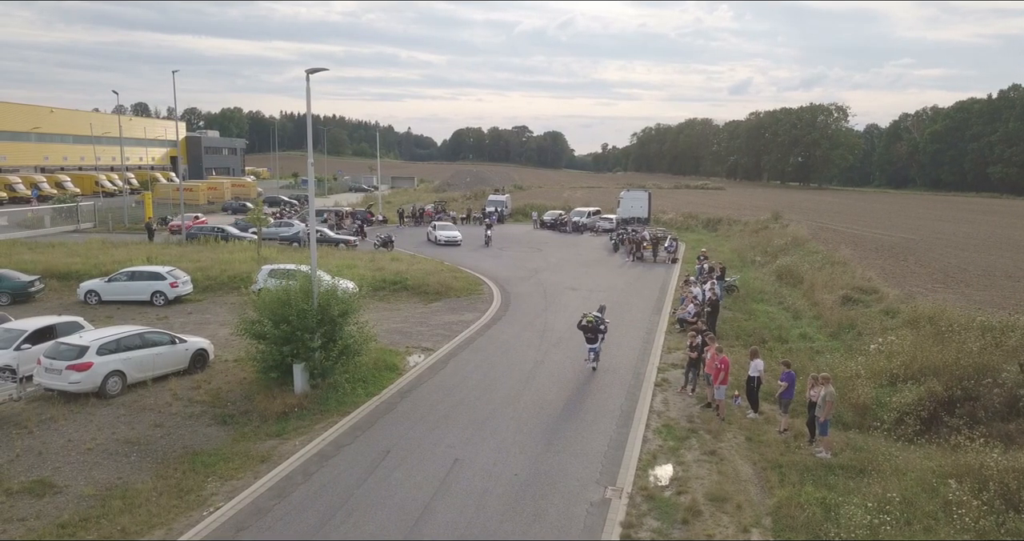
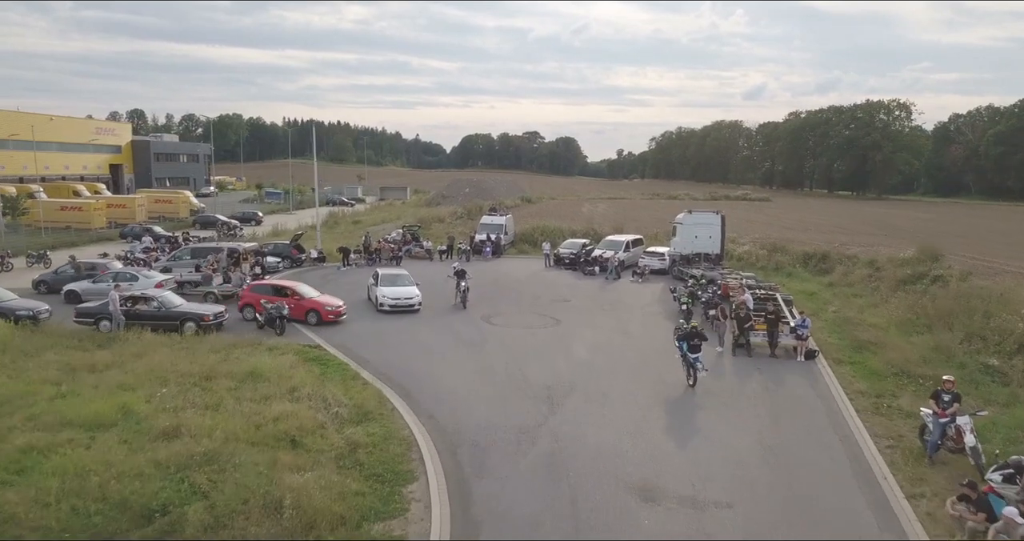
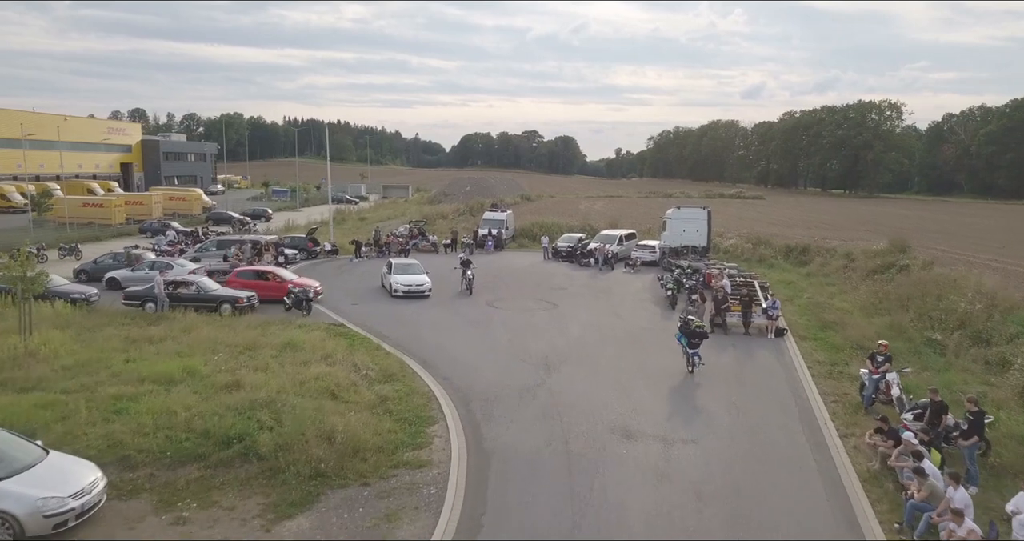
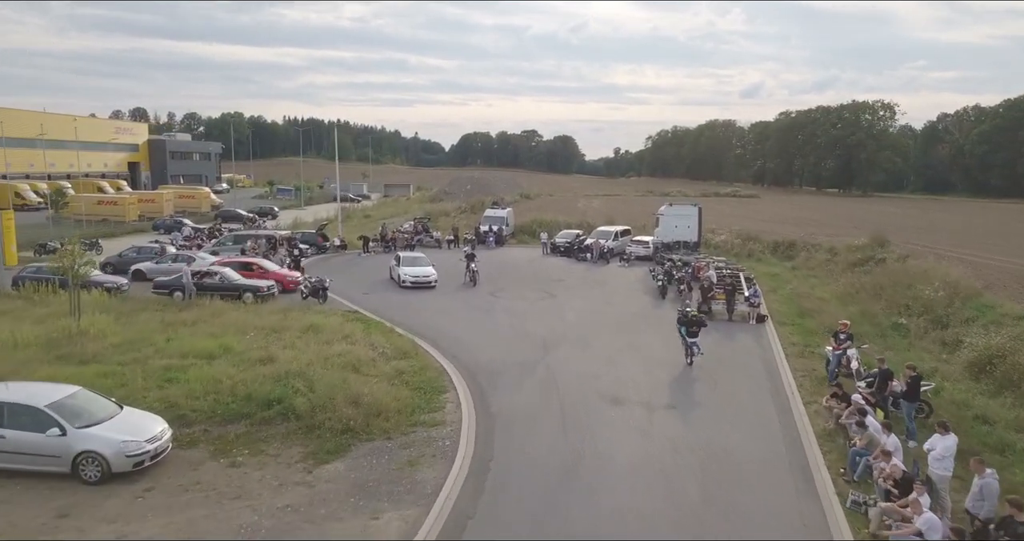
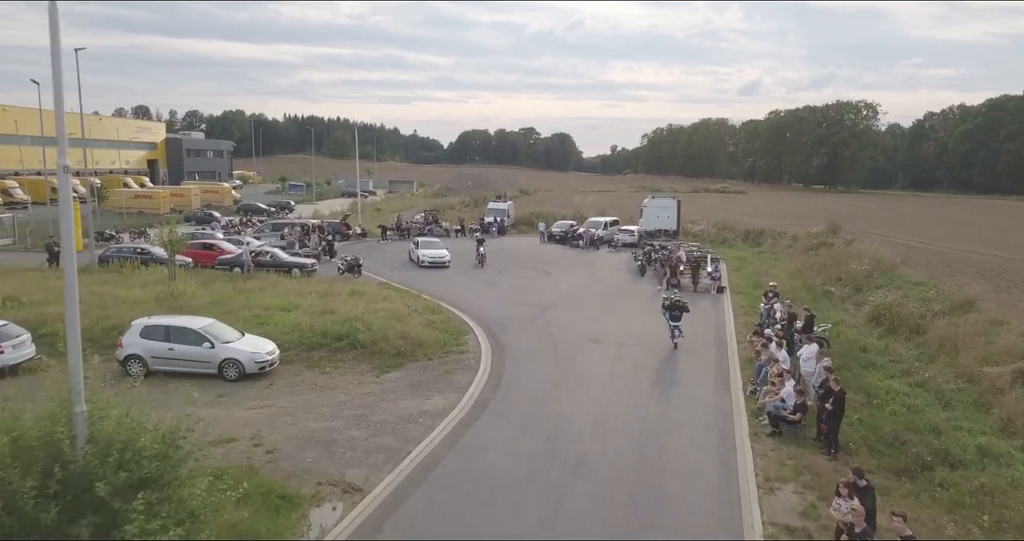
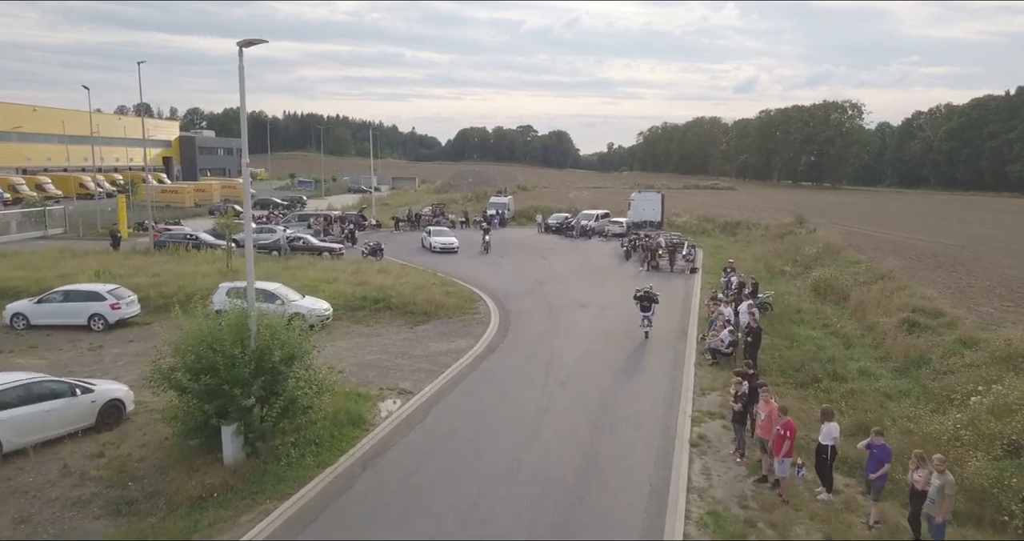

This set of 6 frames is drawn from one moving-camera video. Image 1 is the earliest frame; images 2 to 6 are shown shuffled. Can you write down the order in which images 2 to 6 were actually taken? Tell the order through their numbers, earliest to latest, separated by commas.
6, 5, 4, 3, 2
